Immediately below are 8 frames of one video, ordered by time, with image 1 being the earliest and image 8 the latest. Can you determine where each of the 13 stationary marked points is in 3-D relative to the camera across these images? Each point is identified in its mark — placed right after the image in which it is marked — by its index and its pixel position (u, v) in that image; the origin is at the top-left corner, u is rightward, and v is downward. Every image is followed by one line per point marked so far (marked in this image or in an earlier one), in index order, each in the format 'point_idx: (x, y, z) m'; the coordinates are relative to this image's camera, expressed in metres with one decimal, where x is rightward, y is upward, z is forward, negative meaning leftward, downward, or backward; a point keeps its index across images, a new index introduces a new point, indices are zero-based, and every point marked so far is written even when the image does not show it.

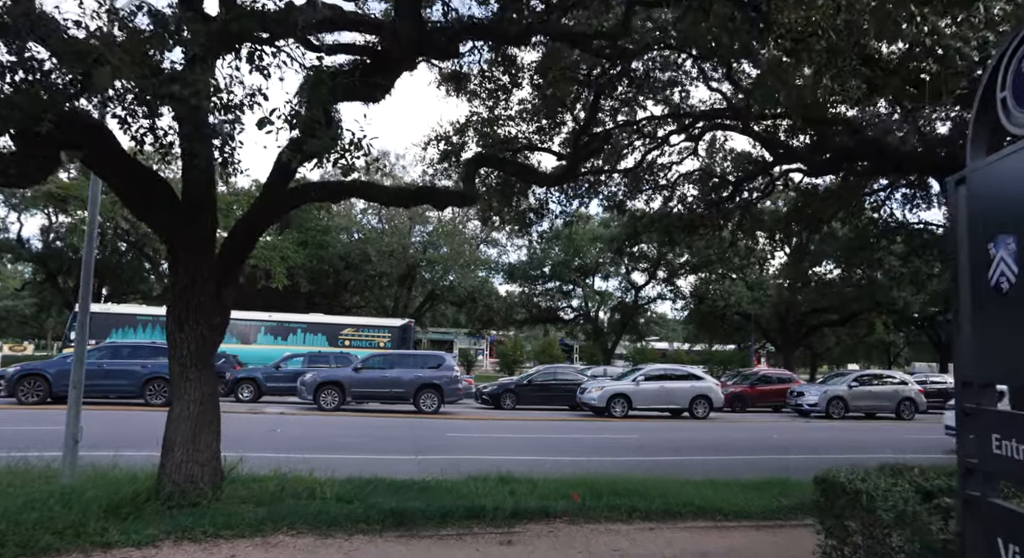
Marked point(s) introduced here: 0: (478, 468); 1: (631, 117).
0: (-0.5, -2.9, +9.7) m
1: (+1.9, +2.6, +10.4) m
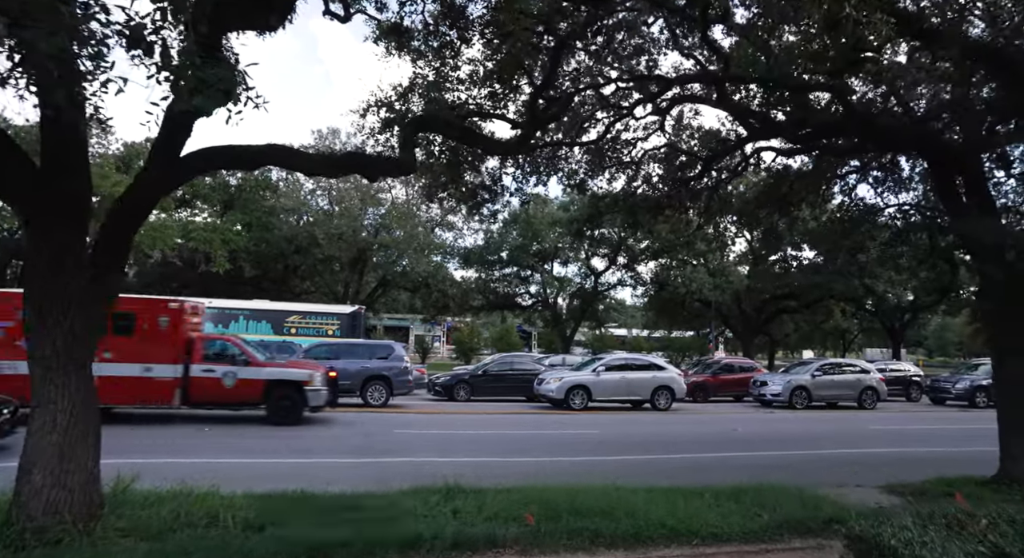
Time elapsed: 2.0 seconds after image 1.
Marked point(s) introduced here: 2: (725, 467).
0: (-1.2, -2.7, +8.7) m
1: (+1.2, +2.8, +9.3) m
2: (+3.2, -2.9, +9.7) m
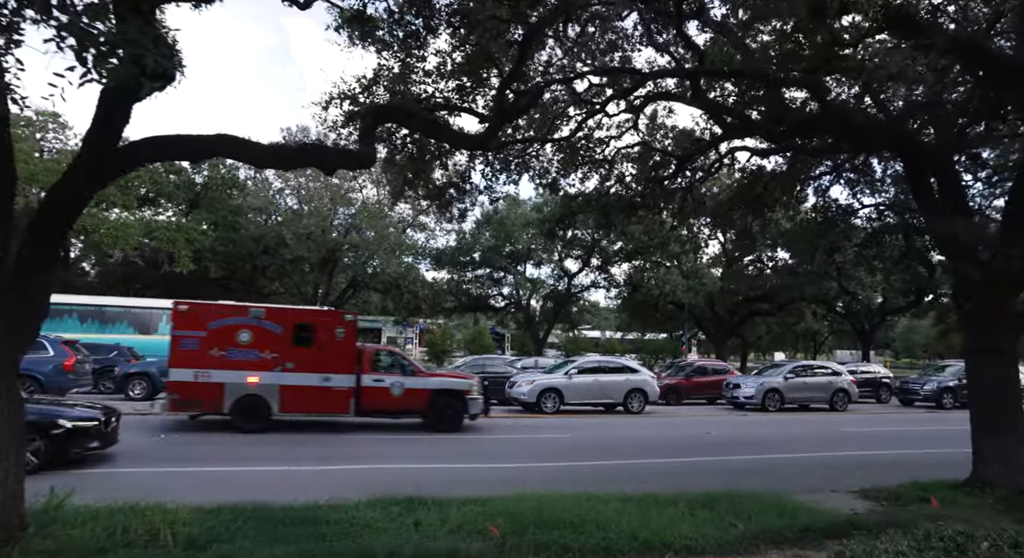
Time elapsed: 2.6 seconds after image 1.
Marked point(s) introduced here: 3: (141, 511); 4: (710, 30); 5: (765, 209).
0: (-1.7, -2.7, +8.3) m
1: (+0.8, +2.8, +9.1) m
2: (+2.7, -2.9, +9.5) m
3: (-3.4, -2.2, +6.0) m
4: (+2.8, +3.4, +8.9) m
5: (+4.5, +1.2, +11.5) m
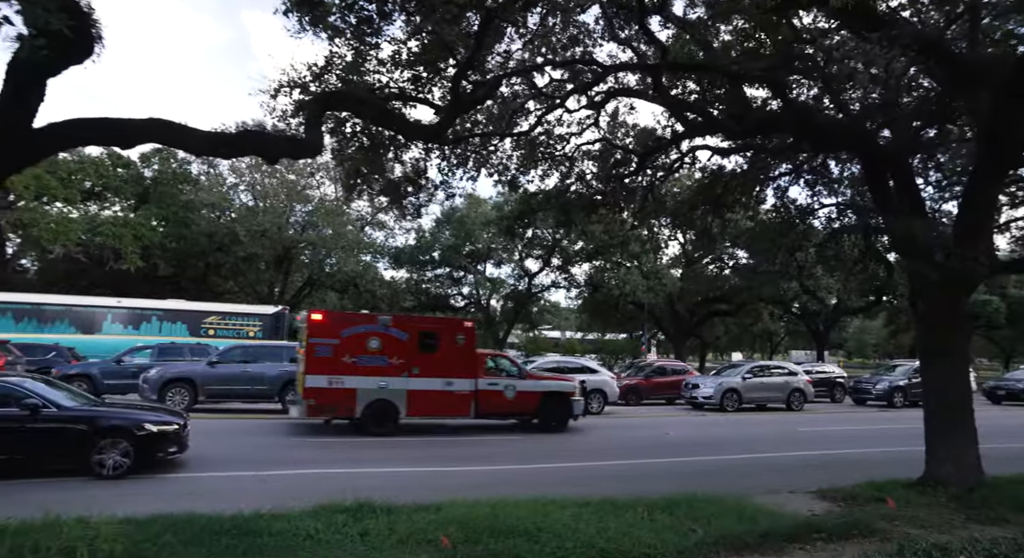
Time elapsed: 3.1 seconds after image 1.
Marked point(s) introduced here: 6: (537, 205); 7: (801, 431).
0: (-2.2, -2.6, +7.9) m
1: (+0.2, +2.9, +8.8) m
2: (+2.1, -2.9, +9.3) m
3: (-3.9, -2.1, +5.5) m
4: (+2.2, +3.5, +8.8) m
5: (+3.8, +1.2, +11.5) m
6: (+0.4, +1.3, +11.5) m
7: (+7.0, -3.7, +15.5) m
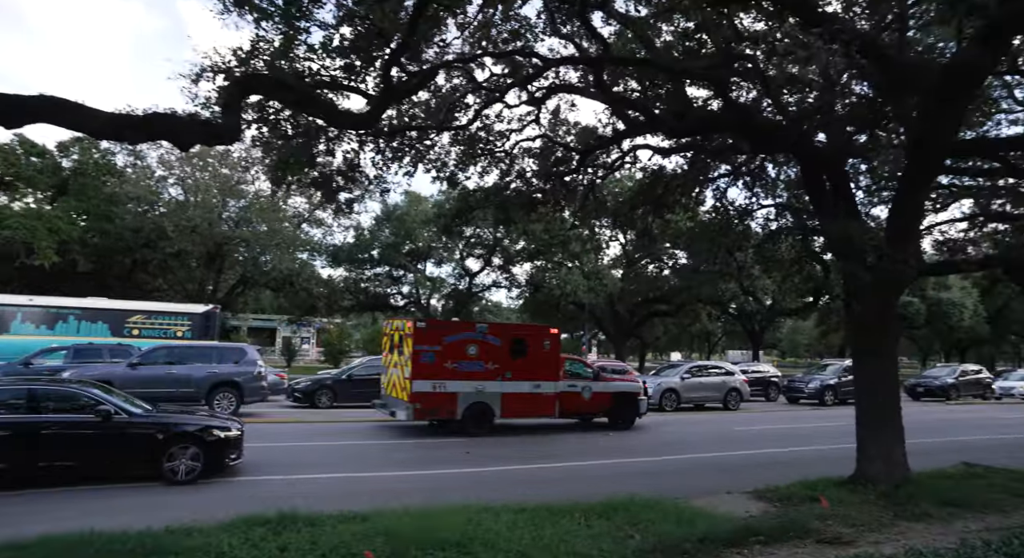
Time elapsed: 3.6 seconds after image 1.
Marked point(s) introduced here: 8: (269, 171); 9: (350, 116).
0: (-3.0, -2.6, +7.4) m
1: (-0.6, +2.9, +8.5) m
2: (+1.2, -2.9, +9.2) m
3: (-4.4, -2.1, +4.9) m
4: (+1.4, +3.5, +8.6) m
5: (+2.7, +1.2, +11.5) m
6: (-0.6, +1.3, +11.2) m
7: (+5.5, -3.7, +15.8) m
8: (-3.4, +1.5, +9.0) m
9: (-1.7, +1.7, +6.7) m
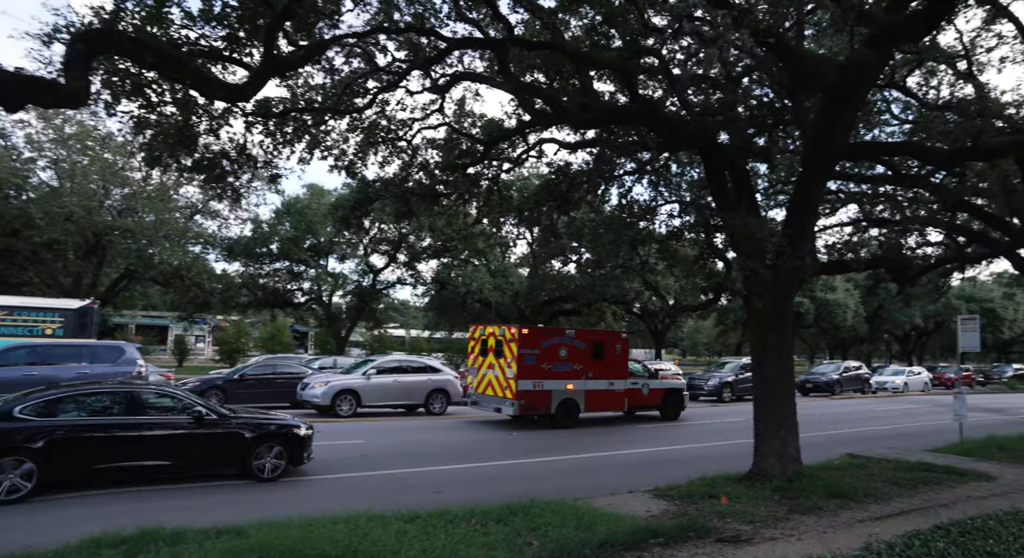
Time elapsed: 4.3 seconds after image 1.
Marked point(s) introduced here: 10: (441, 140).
0: (-4.1, -2.5, +6.6) m
1: (-1.8, +2.9, +8.0) m
2: (-0.2, -2.8, +8.9) m
3: (-5.1, -2.0, +3.8) m
4: (+0.2, +3.5, +8.3) m
5: (+1.1, +1.3, +11.3) m
6: (-2.2, +1.4, +10.7) m
7: (+3.2, -3.7, +16.0) m
8: (-4.7, +1.6, +8.1) m
9: (-2.6, +1.8, +6.1) m
10: (-1.1, +2.3, +10.7) m
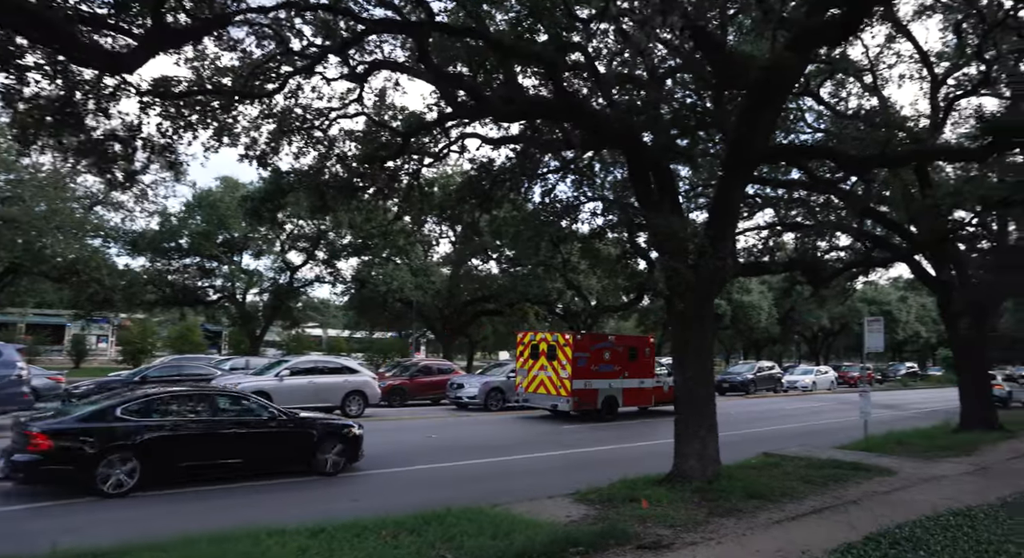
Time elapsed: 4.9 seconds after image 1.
0: (-4.9, -2.4, +5.7) m
1: (-2.7, +3.0, +7.4) m
2: (-1.3, -2.8, +8.5) m
3: (-5.6, -1.9, +2.9) m
4: (-0.8, +3.5, +8.0) m
5: (-0.3, +1.3, +11.1) m
6: (-3.4, +1.5, +10.0) m
7: (+1.3, -3.7, +15.9) m
8: (-5.6, +1.7, +7.2) m
9: (-3.3, +1.8, +5.4) m
10: (-2.4, +2.4, +10.2) m
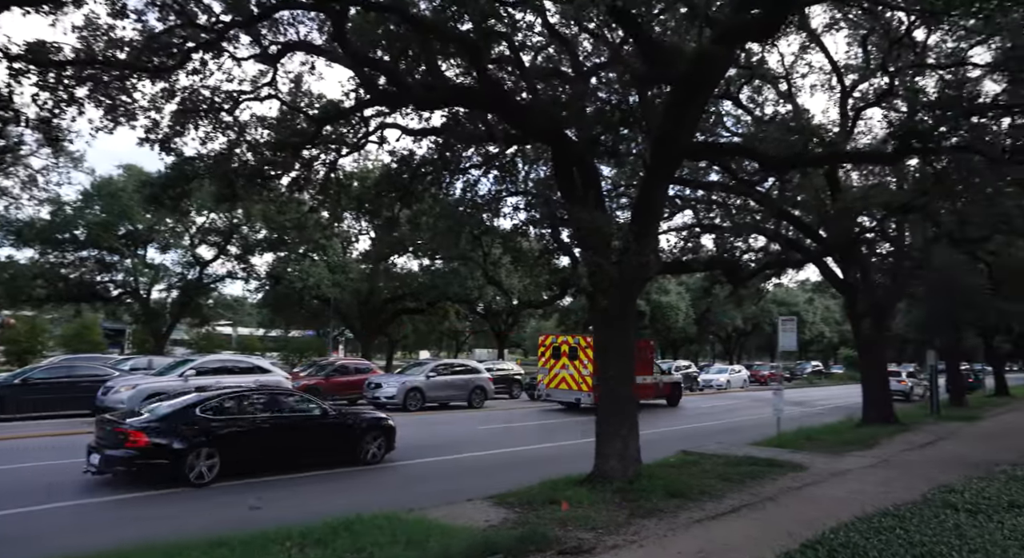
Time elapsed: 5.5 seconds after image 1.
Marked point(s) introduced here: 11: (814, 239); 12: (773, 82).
0: (-5.6, -2.3, +4.8) m
1: (-3.6, +3.1, +6.8) m
2: (-2.3, -2.7, +8.0) m
3: (-6.0, -1.7, +1.9) m
4: (-1.7, +3.6, +7.6) m
5: (-1.5, +1.4, +10.7) m
6: (-4.6, +1.6, +9.3) m
7: (-0.7, -3.7, +15.7) m
8: (-6.4, +1.8, +6.2) m
9: (-3.9, +1.9, +4.7) m
10: (-3.6, +2.5, +9.6) m
11: (+5.7, +0.7, +12.0) m
12: (+5.1, +3.8, +12.5) m
